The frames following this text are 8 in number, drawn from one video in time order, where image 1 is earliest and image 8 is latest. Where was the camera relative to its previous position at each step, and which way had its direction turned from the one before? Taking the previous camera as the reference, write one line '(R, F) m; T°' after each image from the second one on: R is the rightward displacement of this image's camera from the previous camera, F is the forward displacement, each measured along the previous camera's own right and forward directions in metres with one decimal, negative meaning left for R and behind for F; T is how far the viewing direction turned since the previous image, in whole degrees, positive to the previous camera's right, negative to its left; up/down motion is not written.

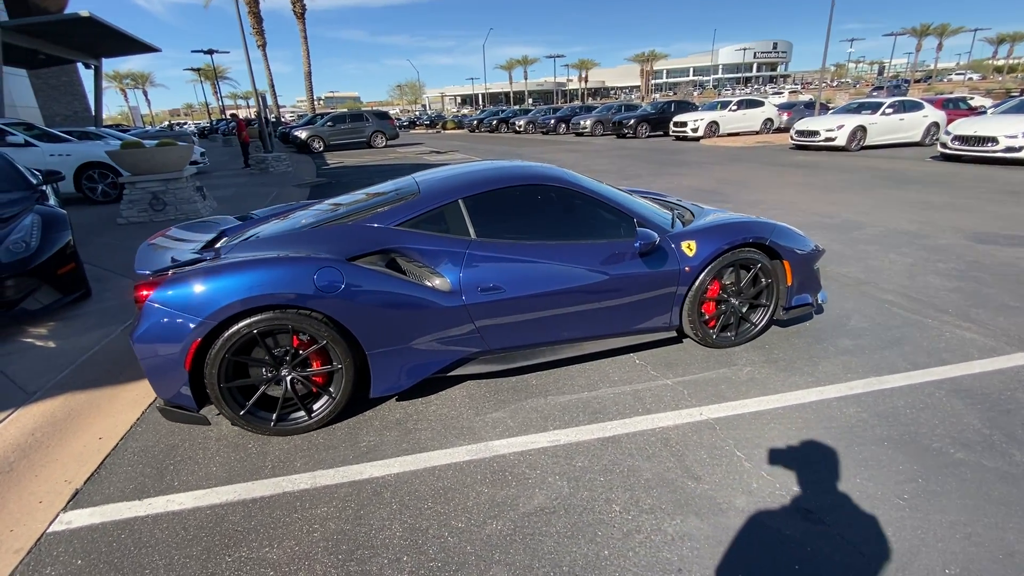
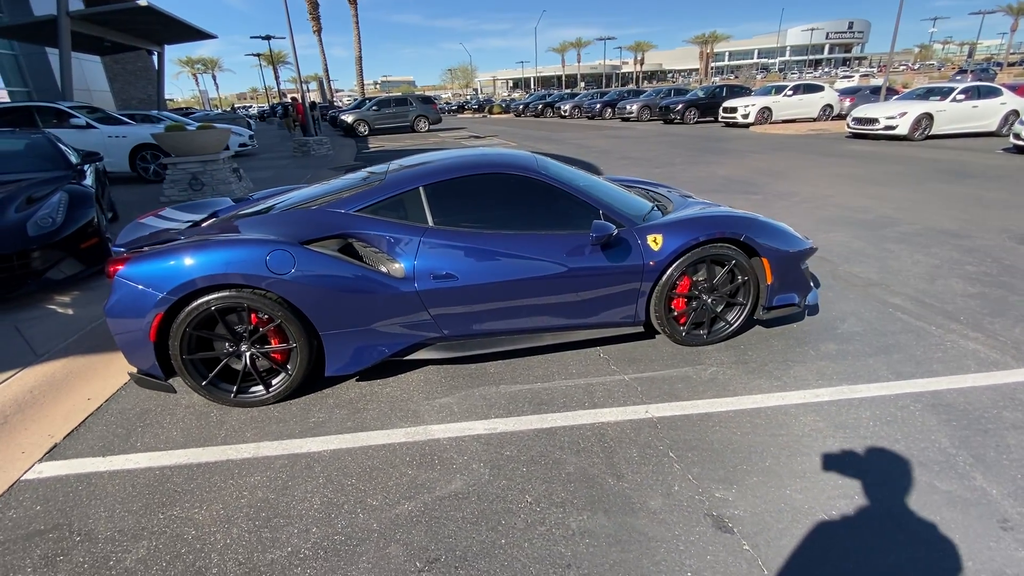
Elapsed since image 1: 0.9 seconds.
(+0.5, 0.0) m; -6°
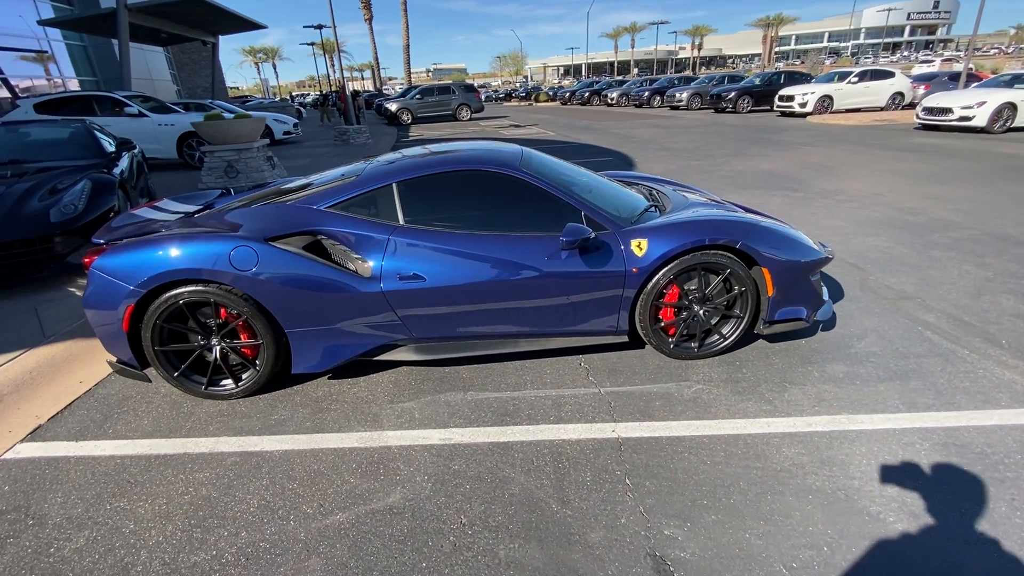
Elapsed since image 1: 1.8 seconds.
(+0.4, +0.2) m; -5°
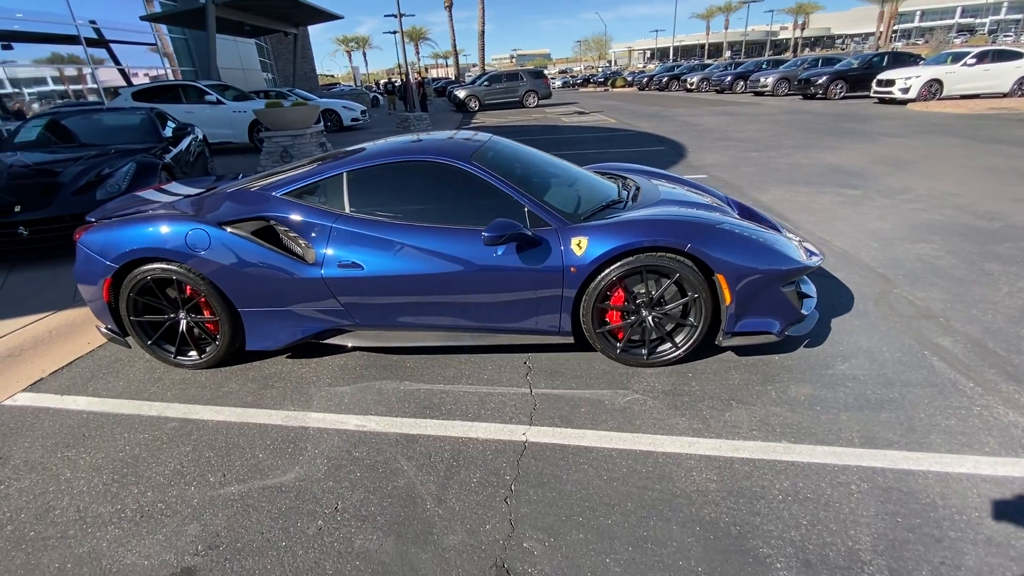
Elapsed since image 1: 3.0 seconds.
(+0.8, +0.1) m; -9°
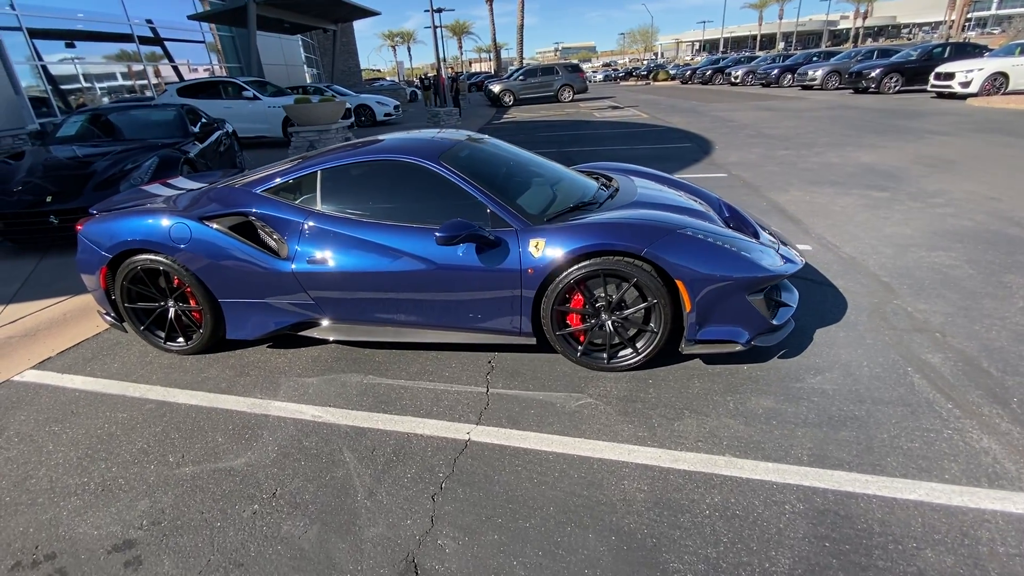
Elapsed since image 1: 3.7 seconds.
(+0.4, 0.0) m; -5°
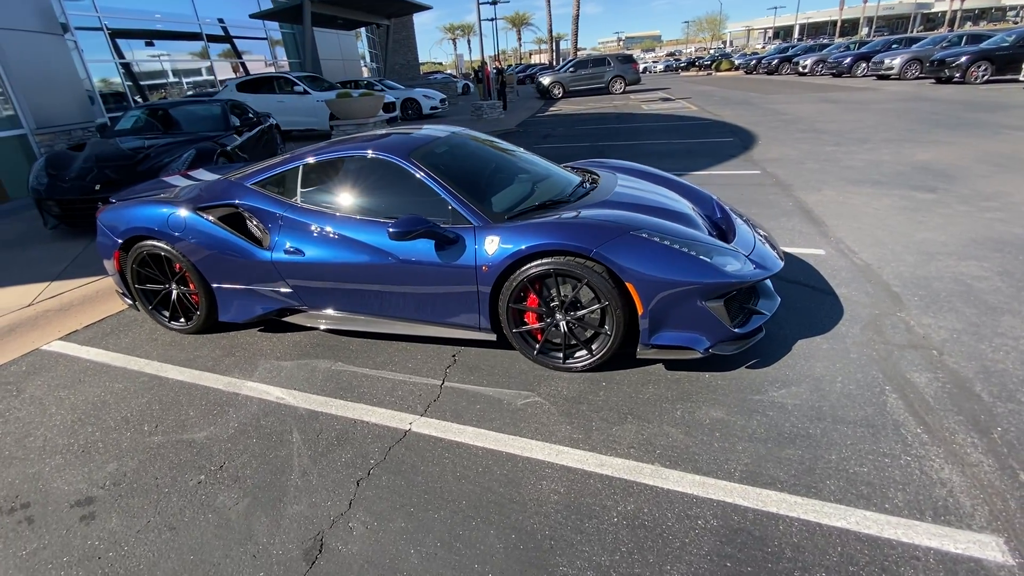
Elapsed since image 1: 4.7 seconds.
(+0.5, 0.0) m; -6°
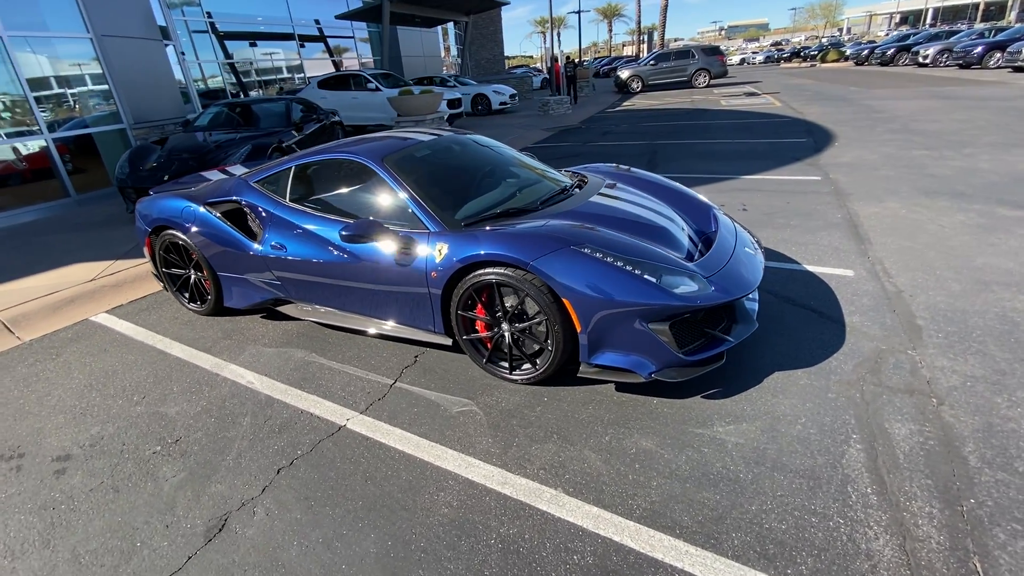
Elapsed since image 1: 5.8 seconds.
(+0.7, +0.1) m; -9°
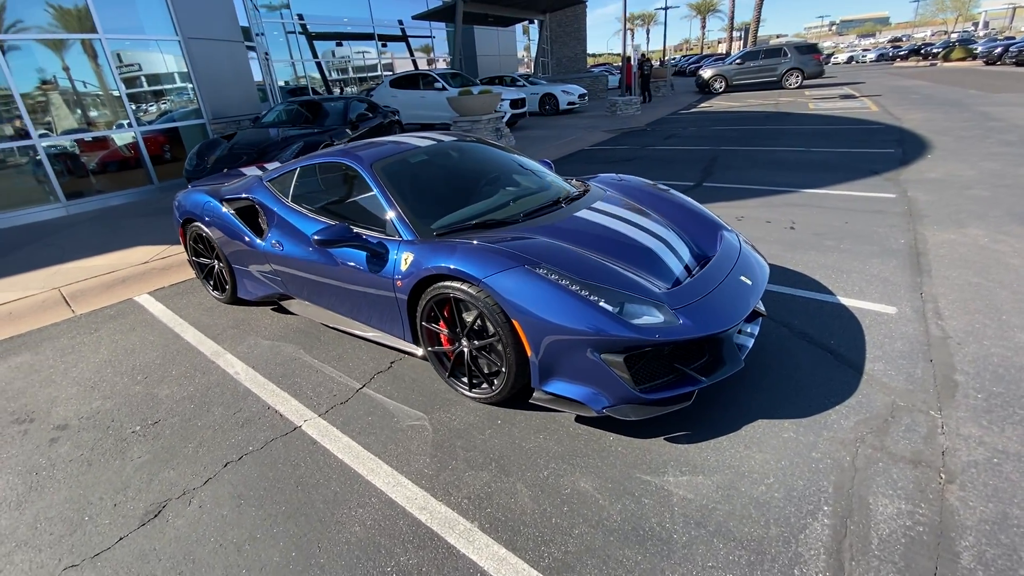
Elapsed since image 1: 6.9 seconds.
(+0.6, +0.1) m; -9°
